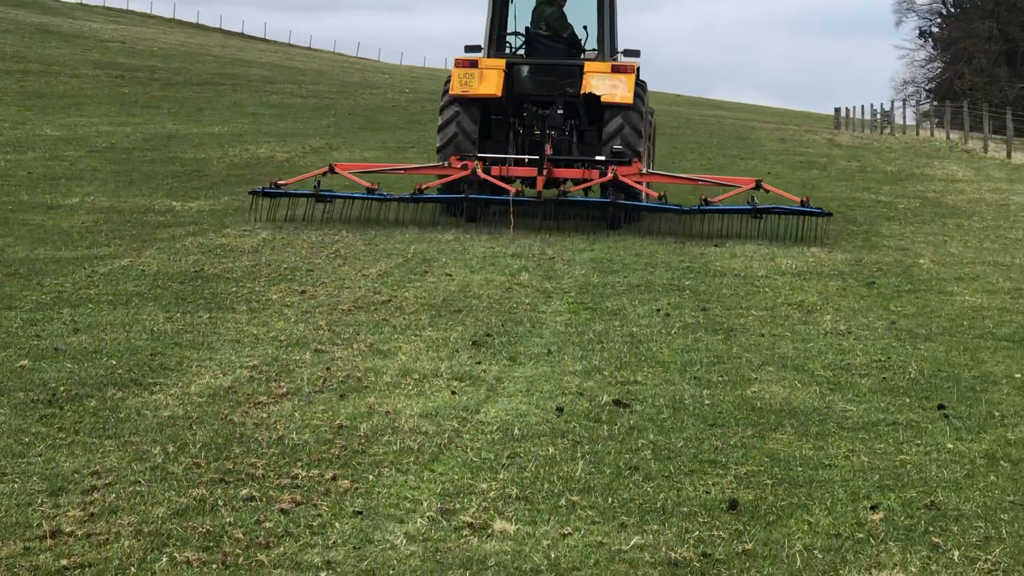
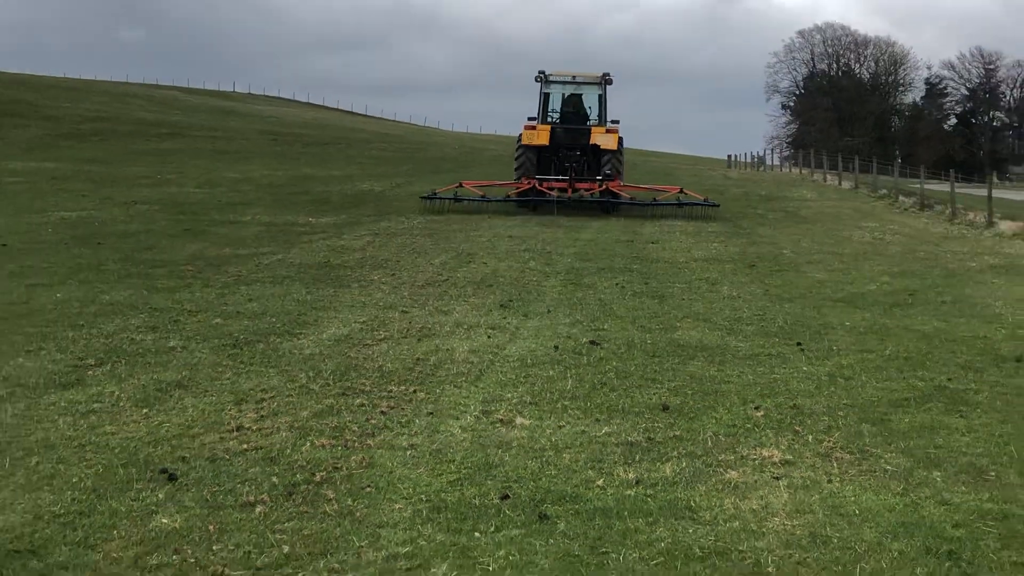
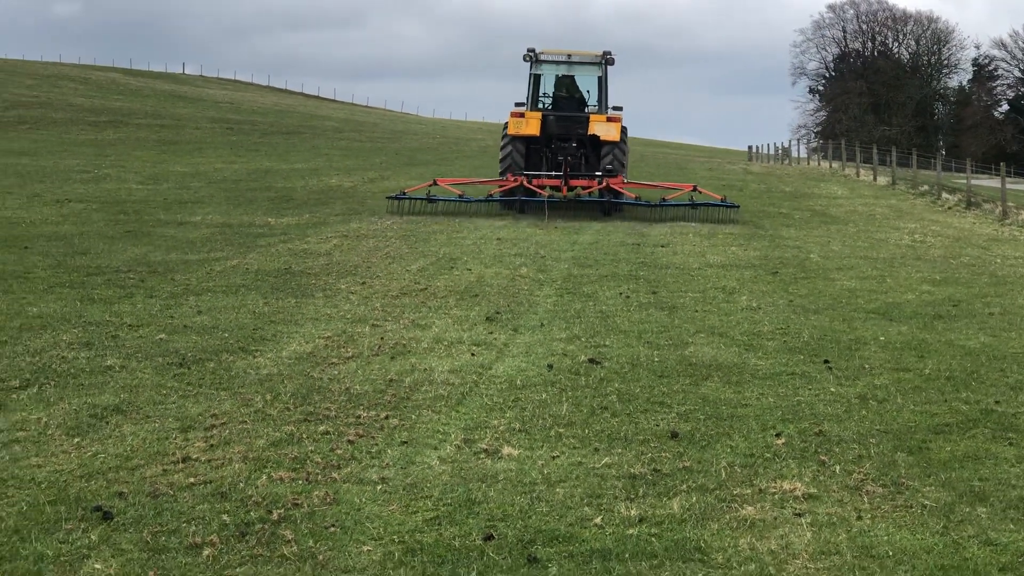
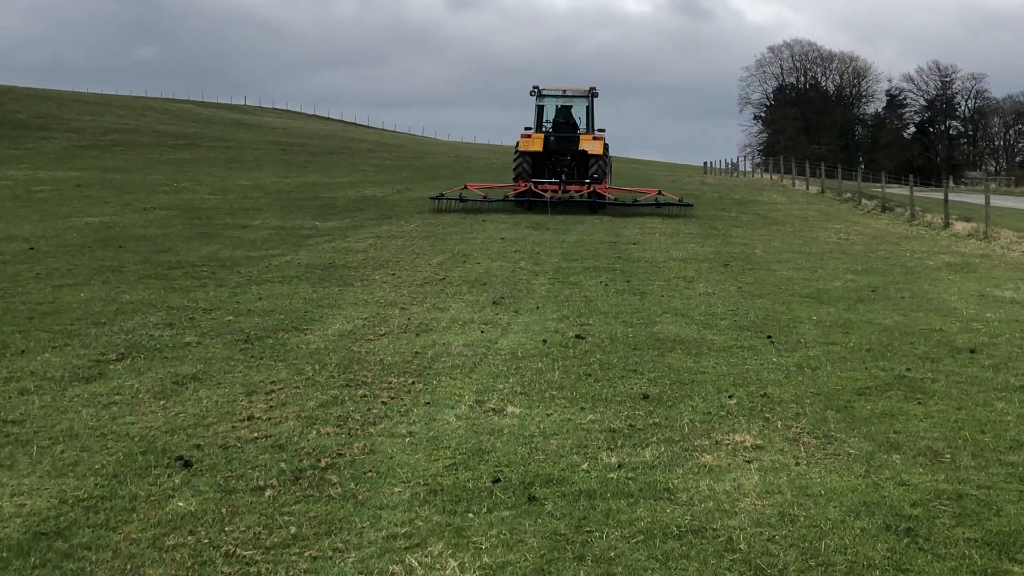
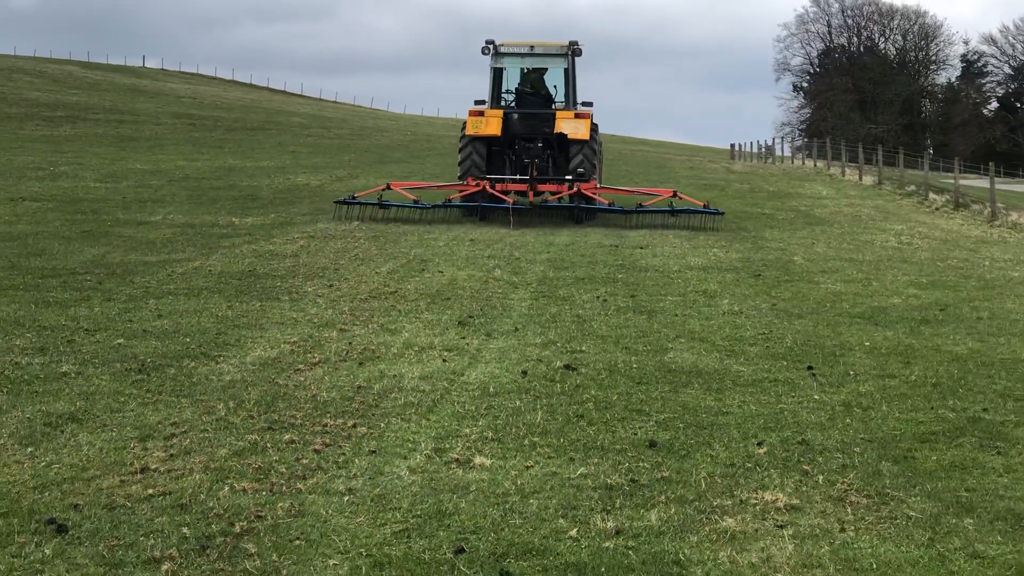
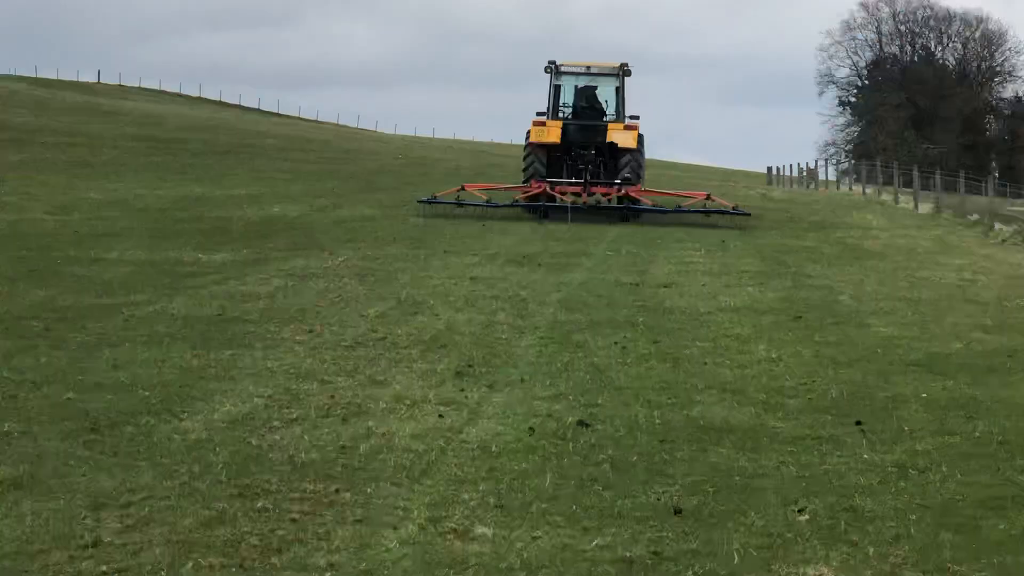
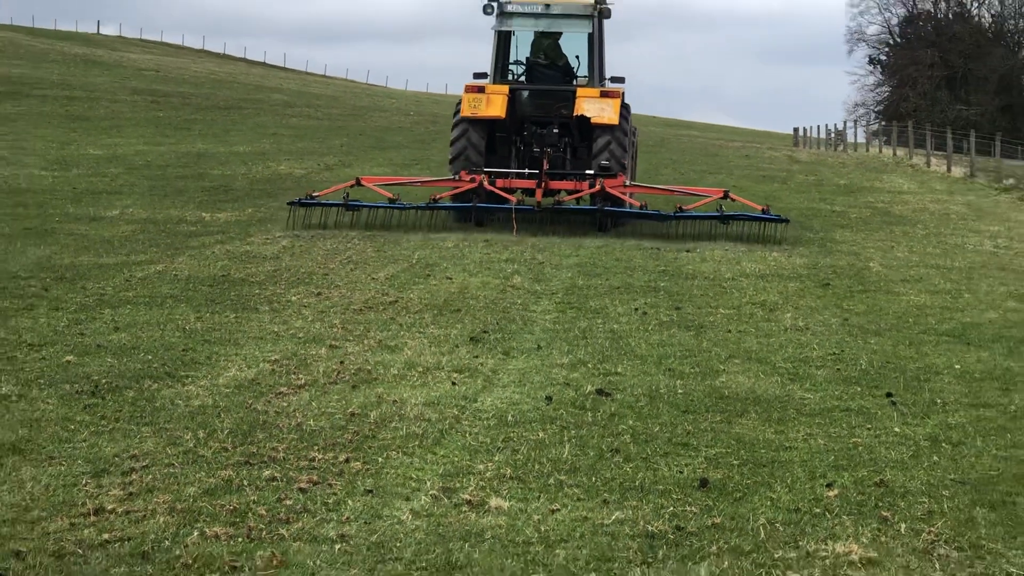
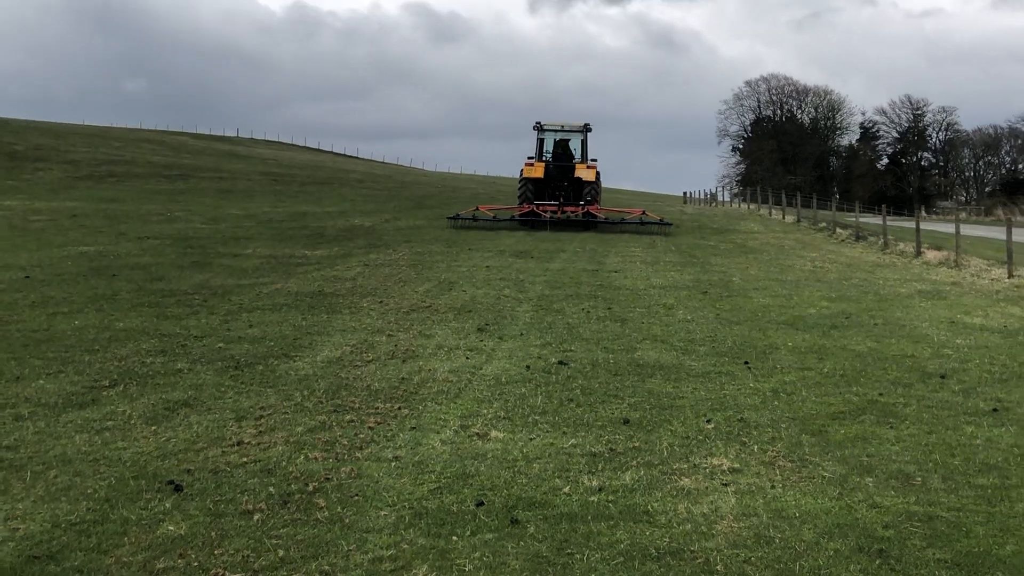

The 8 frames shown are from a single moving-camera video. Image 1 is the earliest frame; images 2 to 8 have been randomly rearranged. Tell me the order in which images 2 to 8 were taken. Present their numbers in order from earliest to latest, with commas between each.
7, 5, 3, 2, 4, 8, 6
